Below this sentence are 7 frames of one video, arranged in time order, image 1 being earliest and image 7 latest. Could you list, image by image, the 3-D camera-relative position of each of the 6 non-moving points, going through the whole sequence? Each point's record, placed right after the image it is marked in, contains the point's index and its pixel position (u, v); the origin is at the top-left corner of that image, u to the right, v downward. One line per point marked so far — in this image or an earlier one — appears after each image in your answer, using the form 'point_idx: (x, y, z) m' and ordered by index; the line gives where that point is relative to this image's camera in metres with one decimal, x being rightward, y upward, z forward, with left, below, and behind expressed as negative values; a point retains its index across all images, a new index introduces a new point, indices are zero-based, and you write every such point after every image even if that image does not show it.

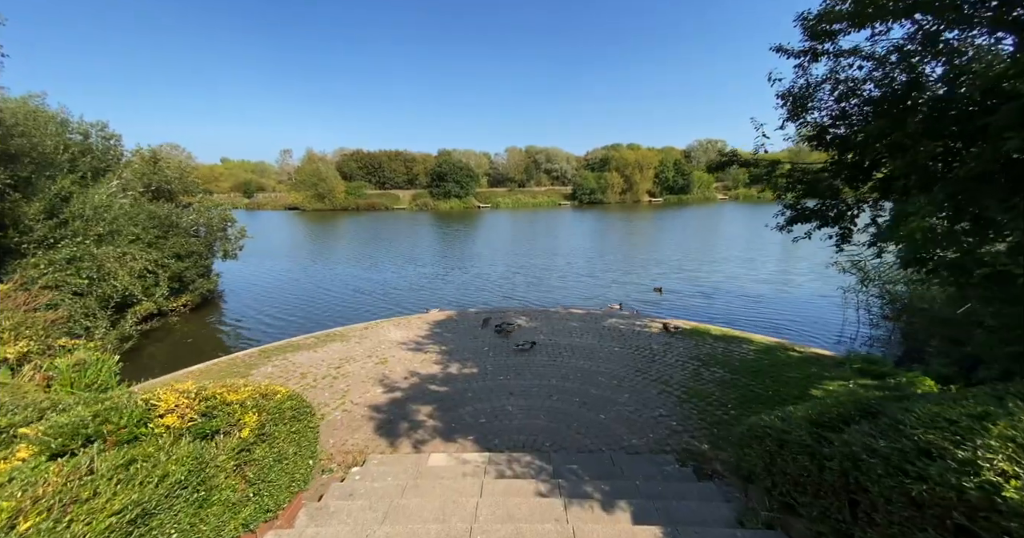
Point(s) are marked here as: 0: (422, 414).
0: (-2.2, -3.5, +10.6) m
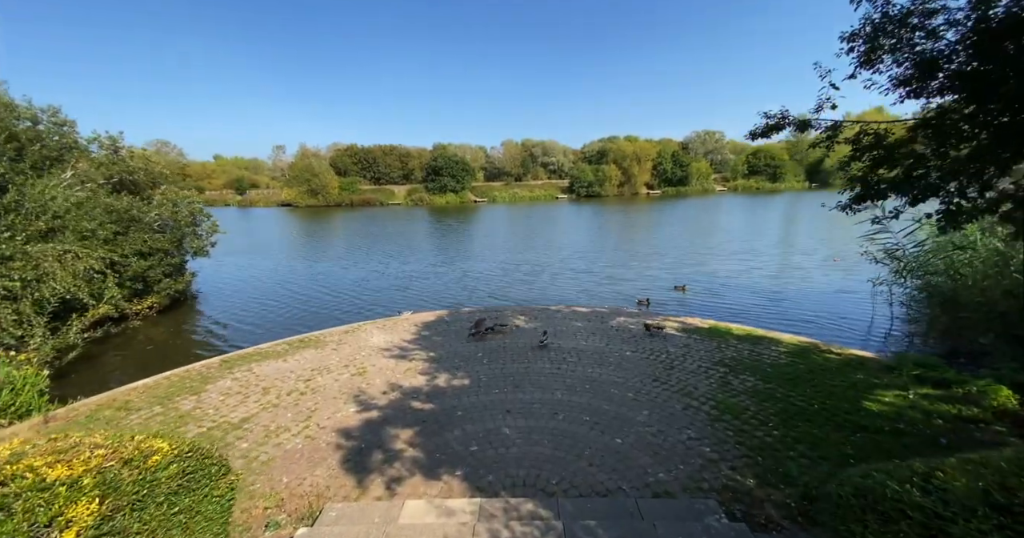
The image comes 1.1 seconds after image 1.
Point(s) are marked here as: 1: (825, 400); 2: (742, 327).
0: (-2.2, -3.4, +8.8) m
1: (+7.0, -2.9, +9.9) m
2: (+8.0, -2.1, +15.5) m
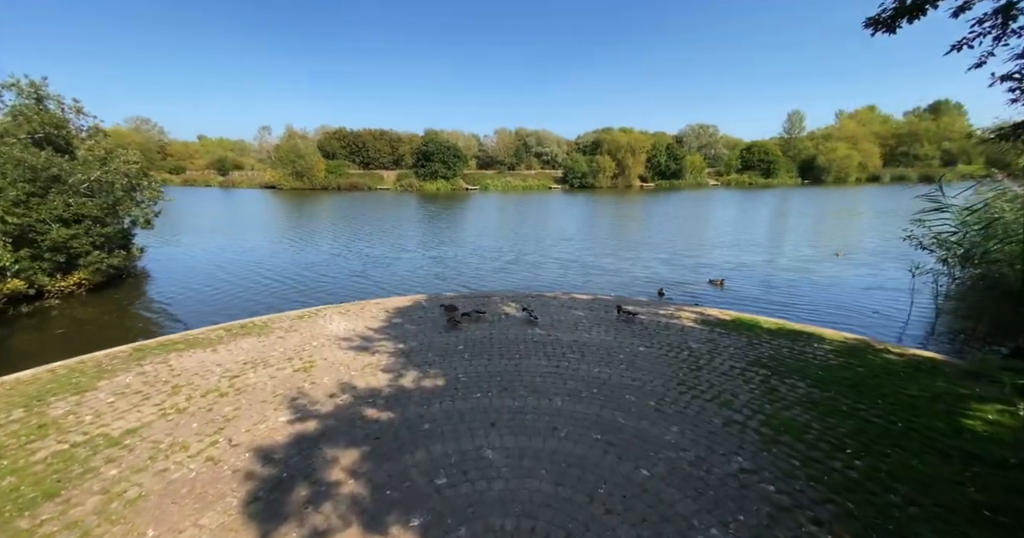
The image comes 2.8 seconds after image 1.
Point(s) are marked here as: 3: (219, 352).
0: (-2.4, -2.8, +6.3) m
1: (+6.8, -2.5, +7.6) m
2: (+7.7, -1.5, +13.2) m
3: (-6.8, -1.9, +10.3) m
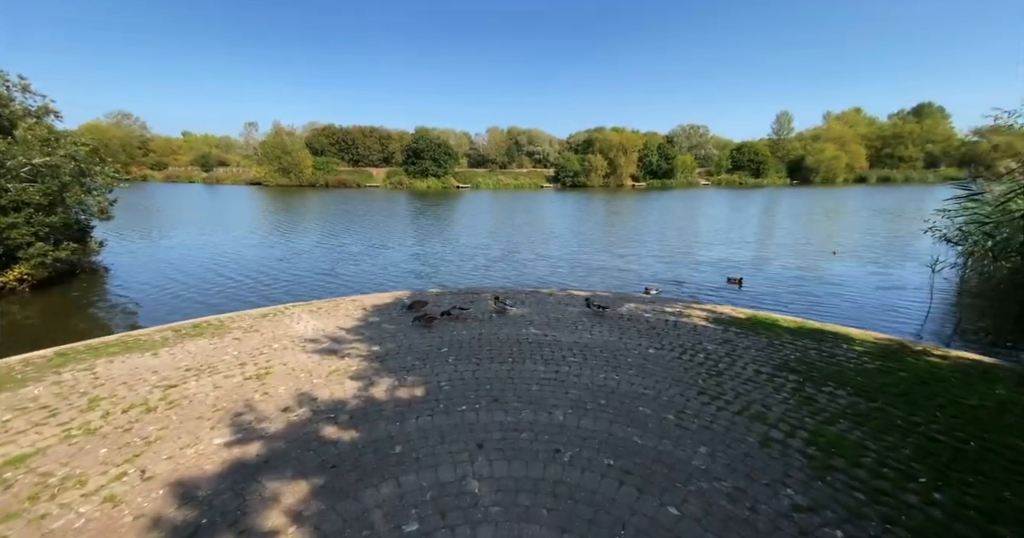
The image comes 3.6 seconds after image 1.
0: (-2.5, -2.6, +4.8) m
1: (+6.7, -2.3, +6.3) m
2: (+7.5, -1.3, +11.9) m
3: (-7.0, -1.7, +8.8) m
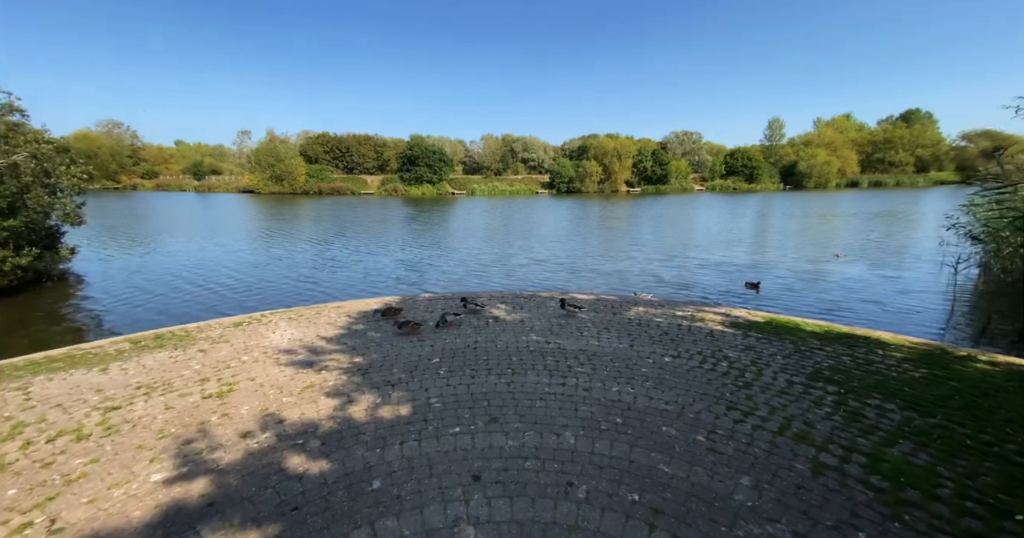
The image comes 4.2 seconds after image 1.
0: (-2.5, -2.6, +3.8) m
1: (+6.7, -2.2, +5.4) m
2: (+7.4, -1.3, +11.0) m
3: (-7.0, -1.8, +7.7) m
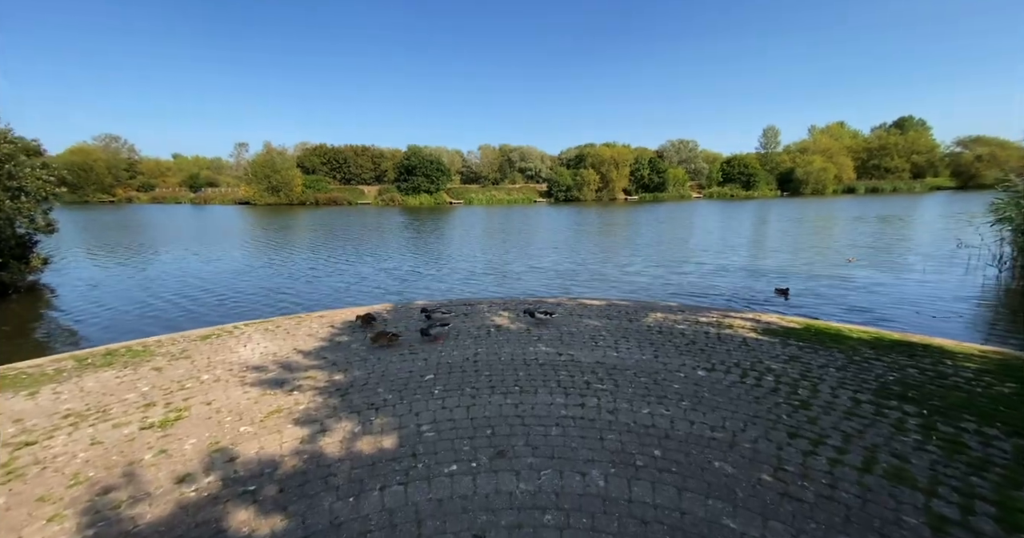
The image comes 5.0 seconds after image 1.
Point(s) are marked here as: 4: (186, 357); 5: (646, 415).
0: (-2.3, -2.5, +2.5) m
1: (+6.8, -2.1, +4.1) m
2: (+7.5, -1.3, +9.7) m
3: (-6.9, -1.8, +6.4) m
4: (-6.1, -1.6, +8.3) m
5: (+1.8, -1.9, +5.9) m
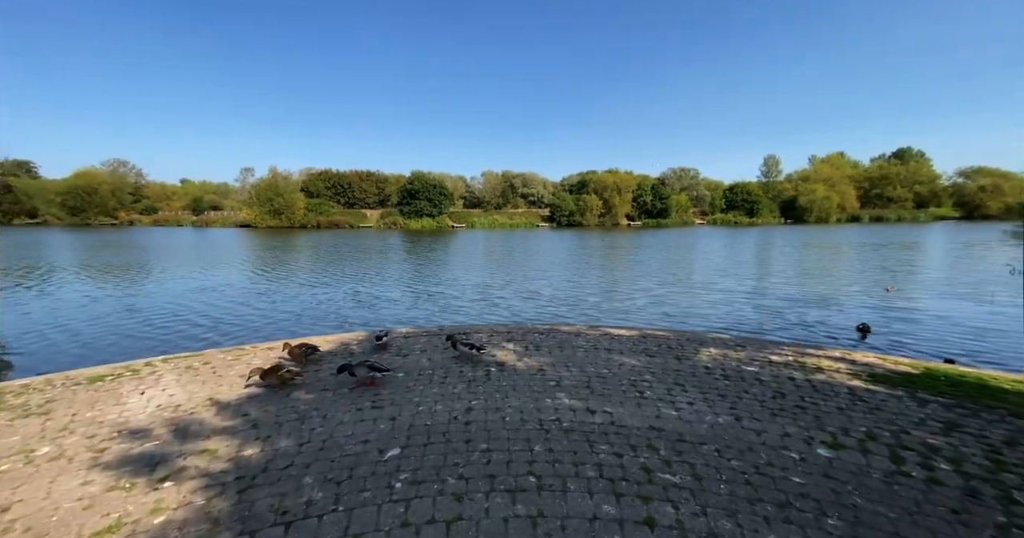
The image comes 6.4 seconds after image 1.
0: (-2.3, -2.3, -0.2) m
1: (+6.9, -2.1, +1.4) m
2: (+7.7, -1.7, +7.0) m
3: (-6.7, -1.9, +3.7) m
4: (-6.0, -1.8, +5.7) m
5: (+1.9, -2.0, +3.2) m
